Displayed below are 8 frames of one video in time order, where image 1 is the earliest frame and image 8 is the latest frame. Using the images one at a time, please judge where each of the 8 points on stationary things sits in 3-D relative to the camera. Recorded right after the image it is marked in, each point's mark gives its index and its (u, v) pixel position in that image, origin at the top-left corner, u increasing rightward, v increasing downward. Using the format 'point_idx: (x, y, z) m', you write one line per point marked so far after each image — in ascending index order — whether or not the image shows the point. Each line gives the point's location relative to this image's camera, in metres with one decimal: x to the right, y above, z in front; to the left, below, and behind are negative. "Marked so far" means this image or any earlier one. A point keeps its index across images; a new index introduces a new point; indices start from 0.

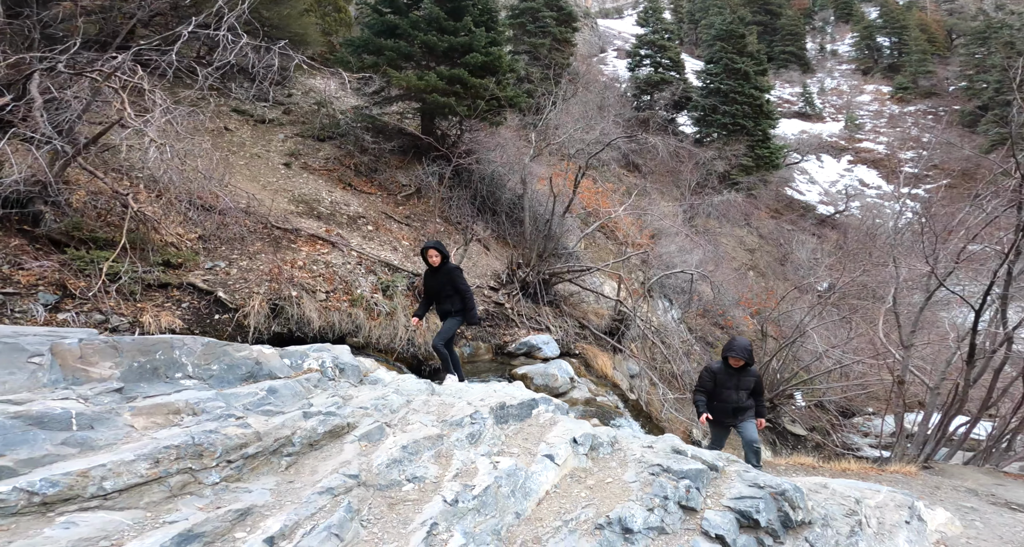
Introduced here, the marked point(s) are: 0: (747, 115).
0: (+7.8, +5.2, +20.2) m
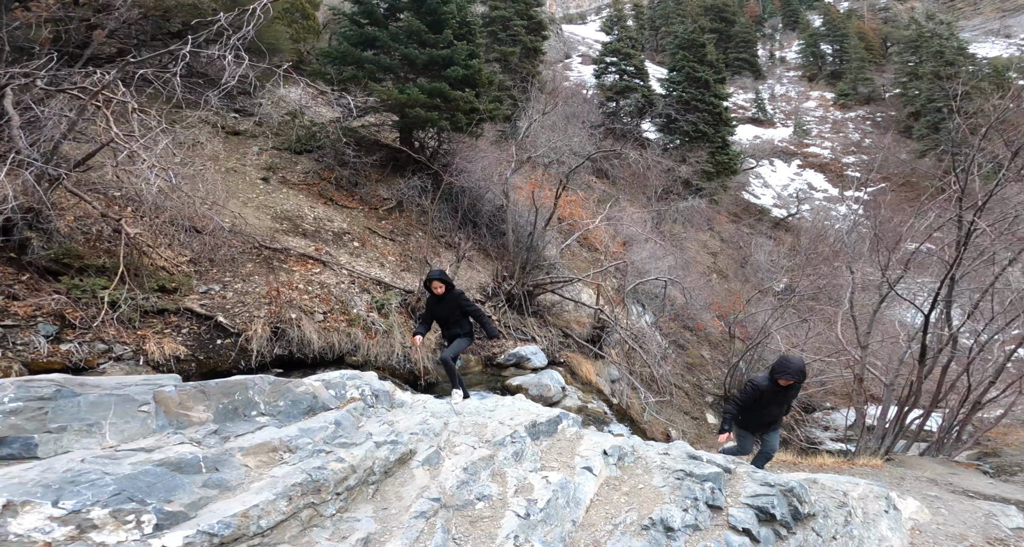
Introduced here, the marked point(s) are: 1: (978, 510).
0: (+6.6, +5.2, +20.9) m
1: (+3.6, -1.9, +5.0) m
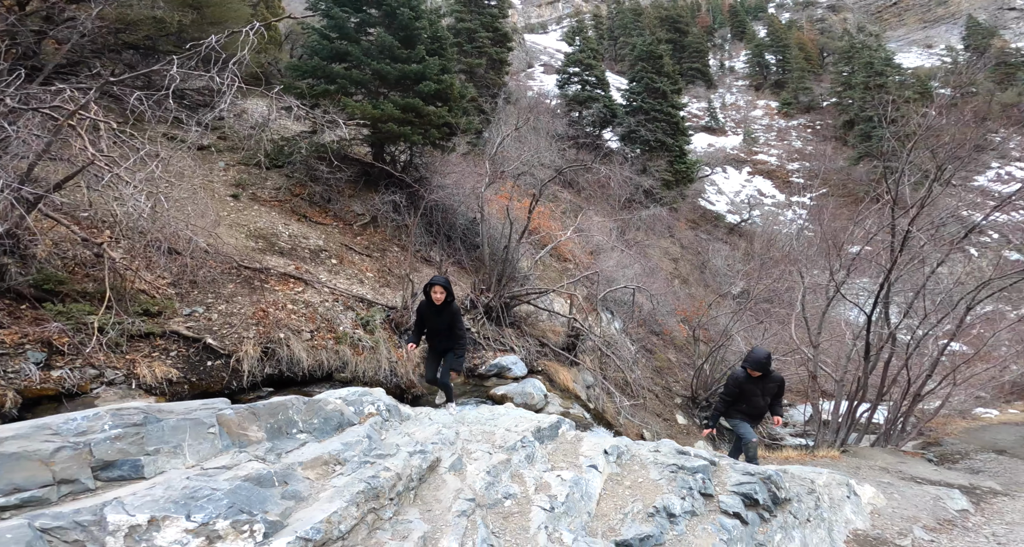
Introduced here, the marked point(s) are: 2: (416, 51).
0: (+5.4, +5.0, +21.6) m
1: (+3.5, -1.9, +5.4) m
2: (-1.7, +4.1, +11.3) m
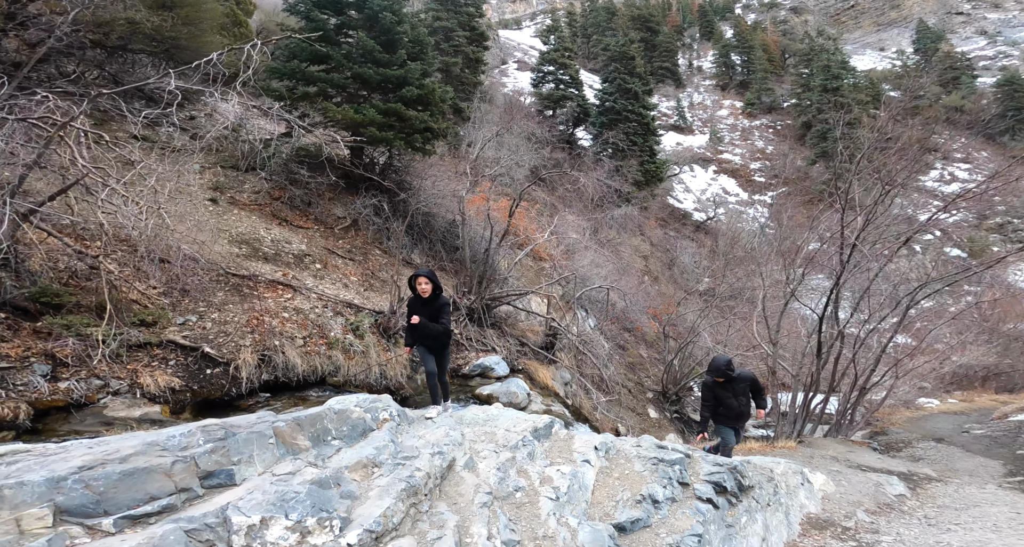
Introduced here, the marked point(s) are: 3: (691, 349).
0: (+4.4, +5.1, +22.2) m
1: (+3.4, -2.0, +6.0) m
2: (-2.1, +4.0, +11.6) m
3: (+3.7, -1.6, +13.0) m
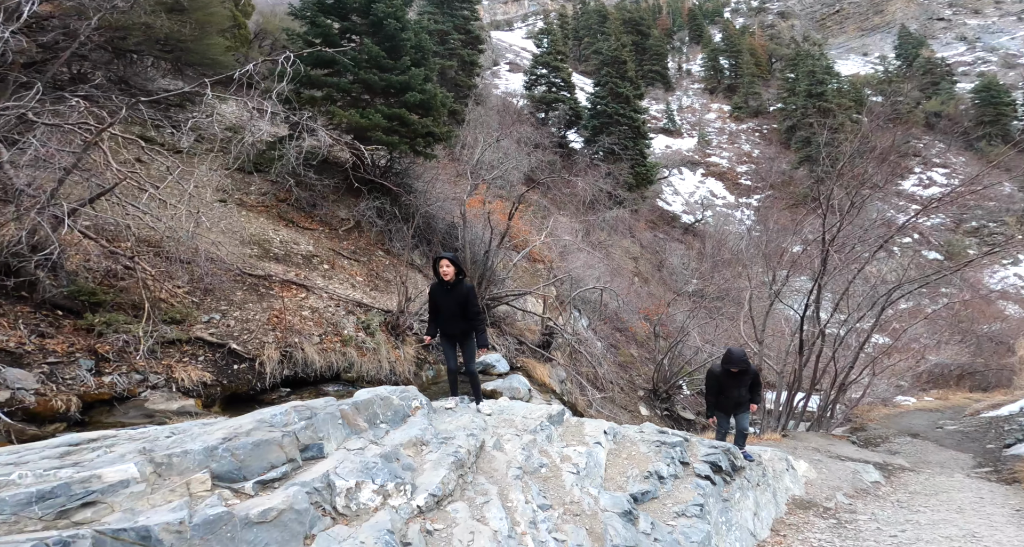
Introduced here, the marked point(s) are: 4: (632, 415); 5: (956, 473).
0: (+4.2, +5.0, +22.7) m
1: (+3.5, -2.0, +6.5) m
2: (-2.1, +4.0, +11.9) m
3: (+3.6, -1.6, +13.5) m
4: (+2.2, -2.6, +11.7) m
5: (+5.0, -2.3, +7.1) m
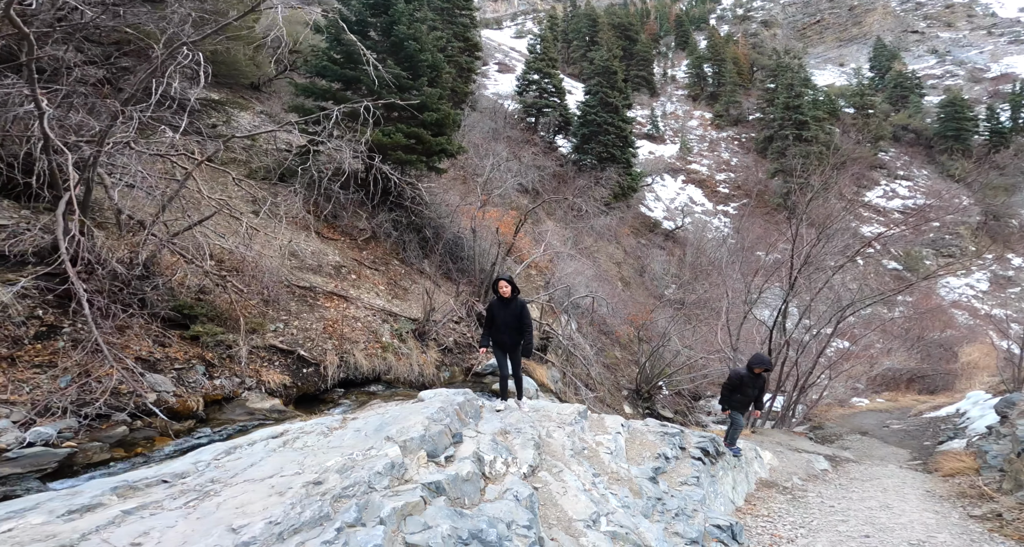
0: (+3.9, +4.9, +24.1) m
1: (+3.7, -2.3, +7.9) m
2: (-2.0, +3.9, +13.1) m
3: (+3.6, -1.9, +14.9) m
4: (+2.2, -2.9, +13.0) m
5: (+5.2, -2.6, +8.6) m
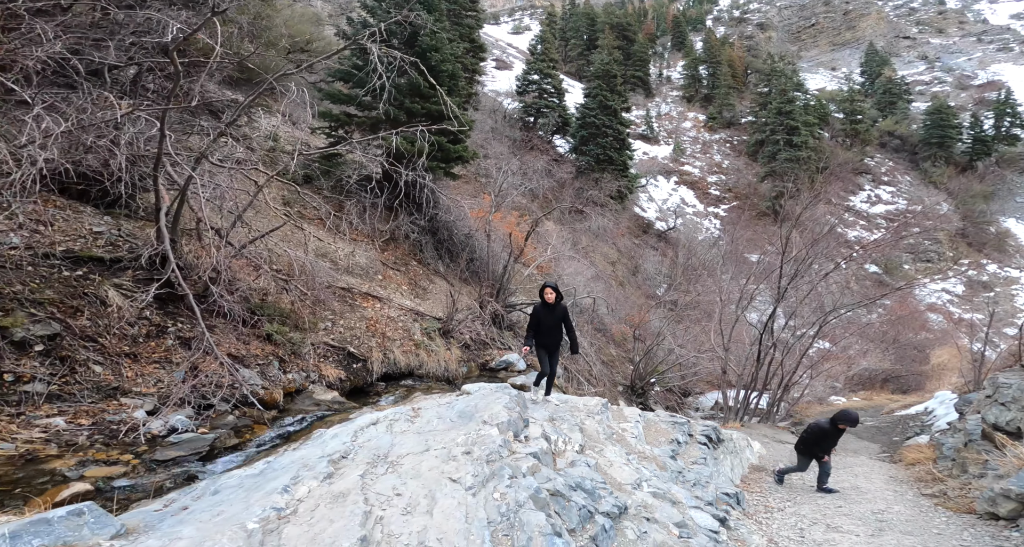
0: (+4.0, +4.9, +25.1) m
1: (+3.9, -2.5, +9.0) m
2: (-1.7, +3.9, +14.0) m
3: (+3.7, -2.0, +16.0) m
4: (+2.4, -3.0, +14.1) m
5: (+5.4, -2.8, +9.7) m
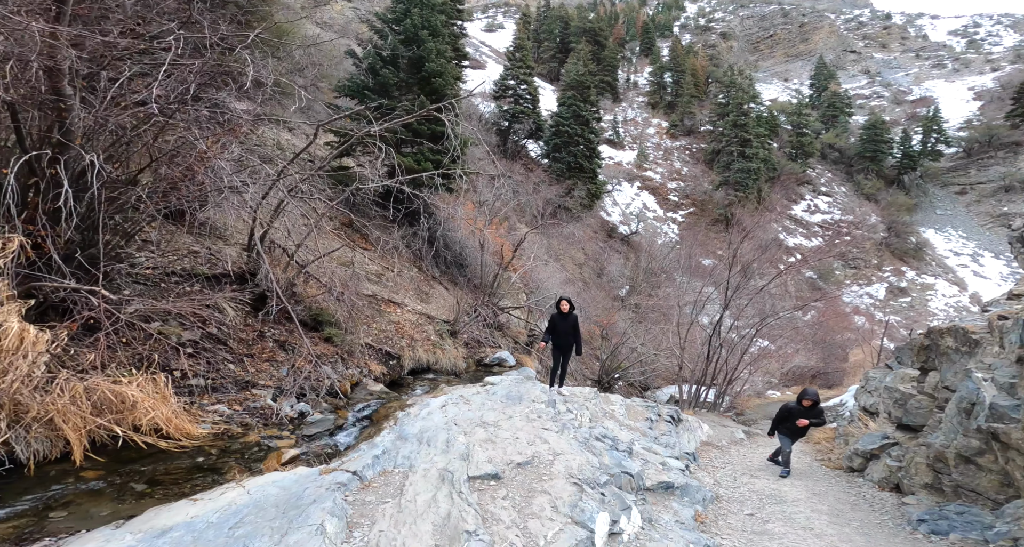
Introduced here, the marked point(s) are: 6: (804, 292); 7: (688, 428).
0: (+3.0, +4.8, +27.3) m
1: (+3.9, -2.8, +11.3) m
2: (-2.0, +3.7, +15.8) m
3: (+3.2, -2.2, +18.3) m
4: (+2.0, -3.2, +16.3) m
5: (+5.4, -3.1, +12.2) m
6: (+8.2, -0.6, +17.6) m
7: (+2.8, -2.6, +10.2) m
